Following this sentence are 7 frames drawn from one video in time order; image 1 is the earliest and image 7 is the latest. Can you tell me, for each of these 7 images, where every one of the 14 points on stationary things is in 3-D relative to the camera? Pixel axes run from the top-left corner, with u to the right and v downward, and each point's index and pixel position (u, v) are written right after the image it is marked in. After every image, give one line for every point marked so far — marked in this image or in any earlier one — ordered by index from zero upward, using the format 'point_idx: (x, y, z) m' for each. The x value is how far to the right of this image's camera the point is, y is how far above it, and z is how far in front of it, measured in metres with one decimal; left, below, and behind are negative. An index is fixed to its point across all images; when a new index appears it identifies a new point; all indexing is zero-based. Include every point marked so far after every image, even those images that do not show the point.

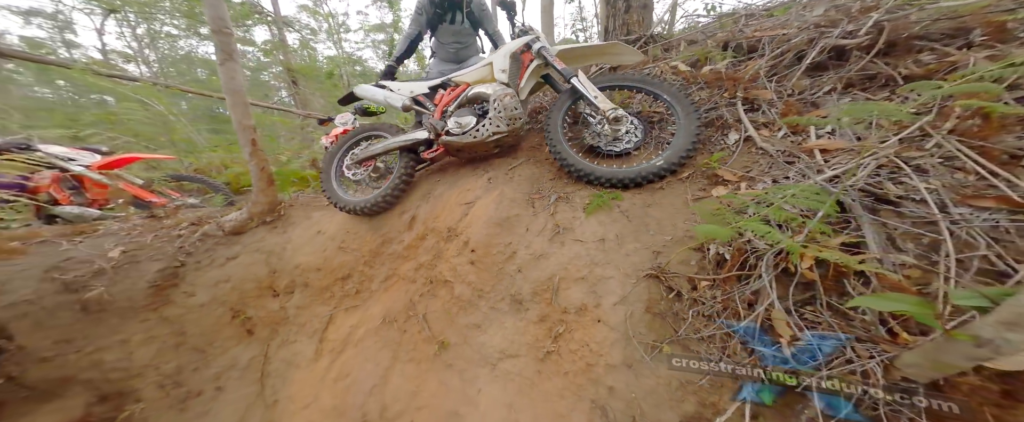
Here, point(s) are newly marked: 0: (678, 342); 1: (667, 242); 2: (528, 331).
0: (+0.9, -0.7, +1.9) m
1: (+0.9, -0.2, +2.1) m
2: (+0.1, -0.8, +2.2) m
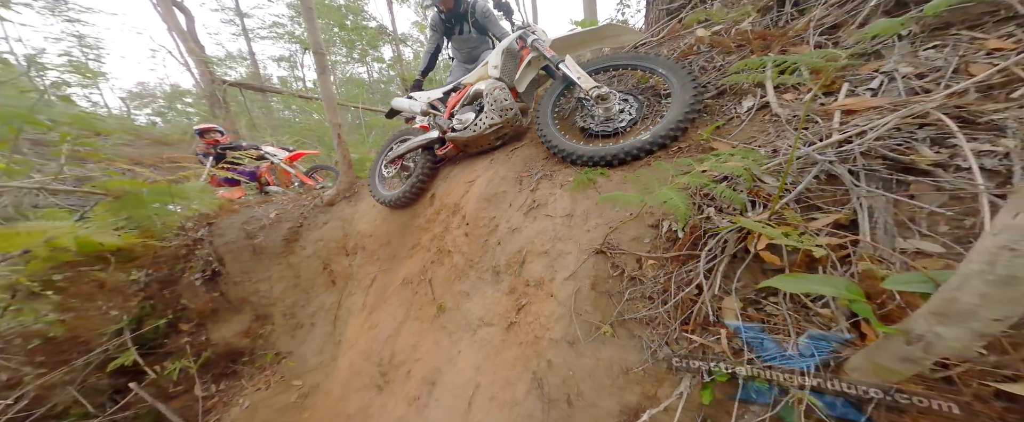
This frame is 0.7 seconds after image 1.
0: (+0.6, -0.6, +1.8) m
1: (+0.6, 0.0, +2.0) m
2: (-0.1, -0.6, +2.4) m
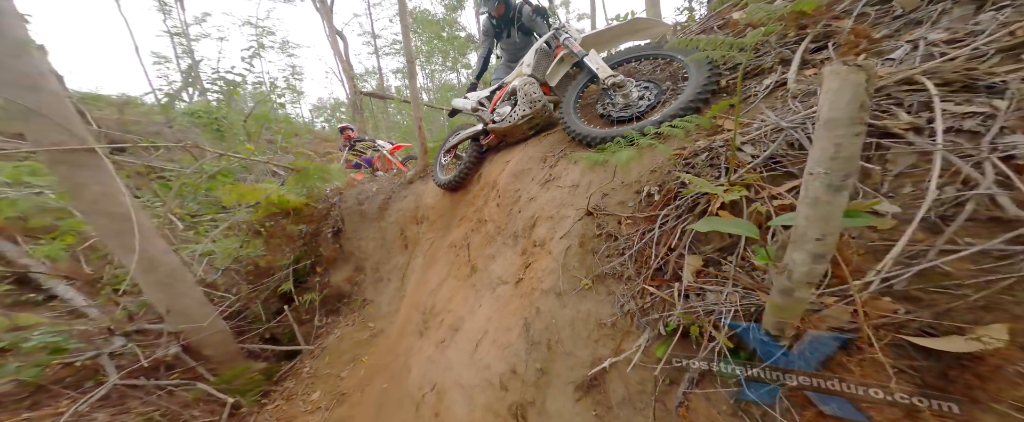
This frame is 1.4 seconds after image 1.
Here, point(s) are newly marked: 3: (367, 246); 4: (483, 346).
0: (+0.5, -0.4, +1.9) m
1: (+0.7, +0.1, +2.1) m
2: (0.0, -0.4, +2.7) m
3: (-2.2, -0.5, +5.2) m
4: (-0.2, -1.0, +2.6) m
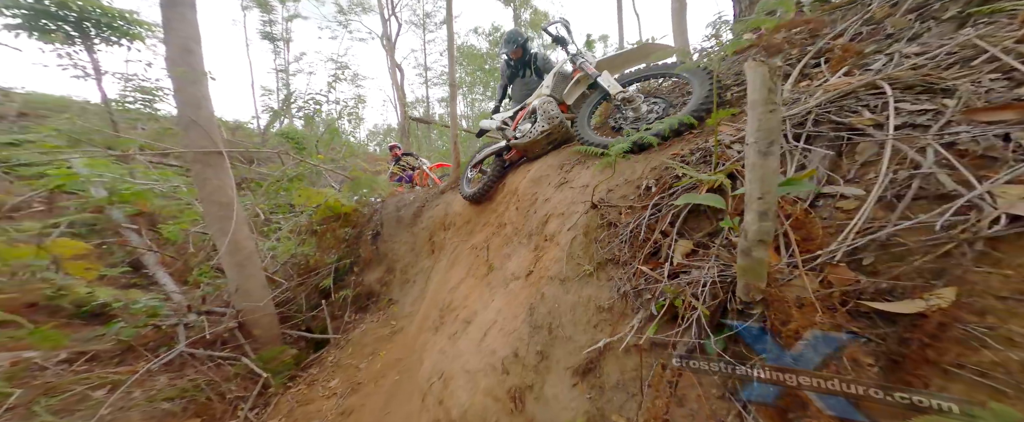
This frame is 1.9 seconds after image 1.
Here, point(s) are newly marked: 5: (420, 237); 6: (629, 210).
0: (+0.6, -0.4, +2.1) m
1: (+0.8, +0.2, +2.3) m
2: (+0.1, -0.4, +2.9) m
3: (-1.9, -0.6, +5.6) m
4: (-0.2, -1.0, +2.7) m
5: (-1.5, -0.4, +5.4) m
6: (+0.7, 0.0, +2.1) m
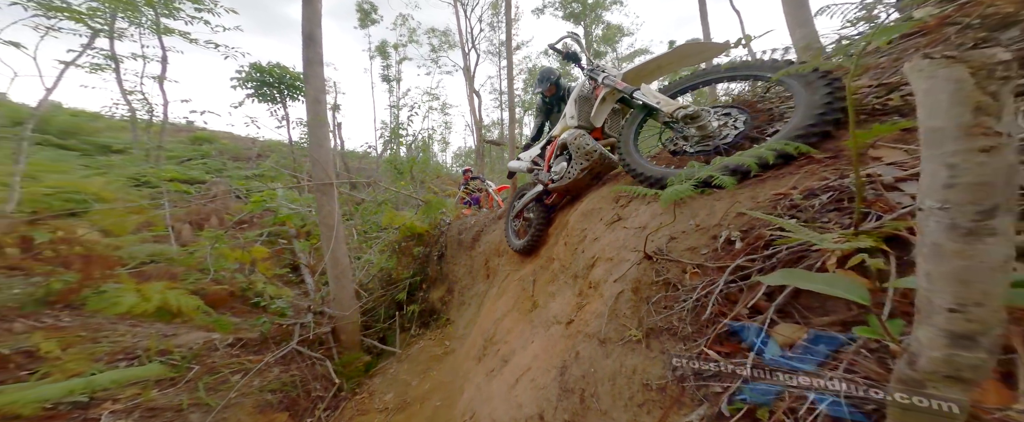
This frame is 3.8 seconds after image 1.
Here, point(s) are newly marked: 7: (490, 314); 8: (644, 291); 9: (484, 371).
0: (+0.7, -0.6, +1.6) m
1: (+0.9, -0.1, +1.8) m
2: (+0.4, -0.6, +2.4) m
3: (-0.9, -1.0, +5.5) m
4: (+0.1, -1.2, +2.3) m
5: (-0.5, -0.8, +5.3) m
6: (+0.9, -0.3, +1.6) m
7: (-0.2, -1.2, +3.9) m
8: (+0.7, -0.4, +1.7) m
9: (-0.3, -1.5, +3.2) m
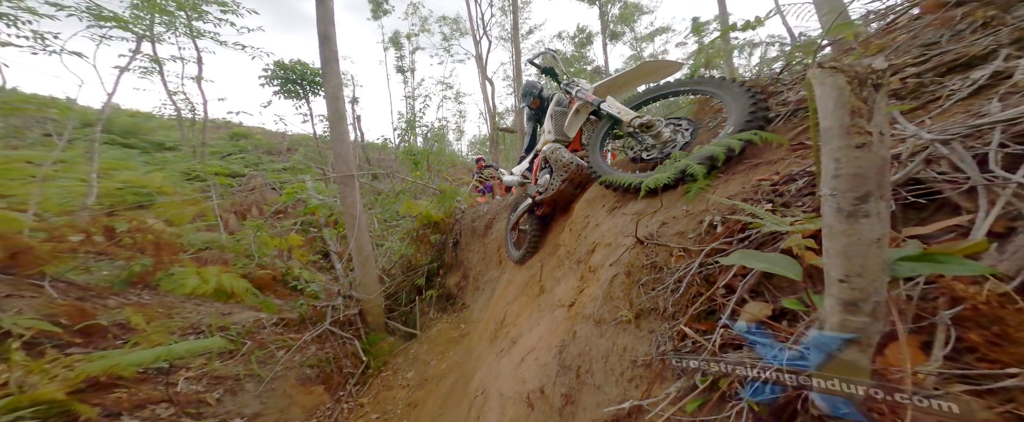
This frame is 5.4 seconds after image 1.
0: (+0.6, -0.5, +1.7) m
1: (+0.9, 0.0, +1.9) m
2: (+0.5, -0.6, +2.6) m
3: (-0.7, -0.8, +5.7) m
4: (+0.1, -1.1, +2.5) m
5: (-0.4, -0.6, +5.4) m
6: (+0.8, -0.2, +1.7) m
7: (-0.1, -1.1, +4.1) m
8: (+0.7, -0.3, +1.8) m
9: (-0.2, -1.4, +3.3) m
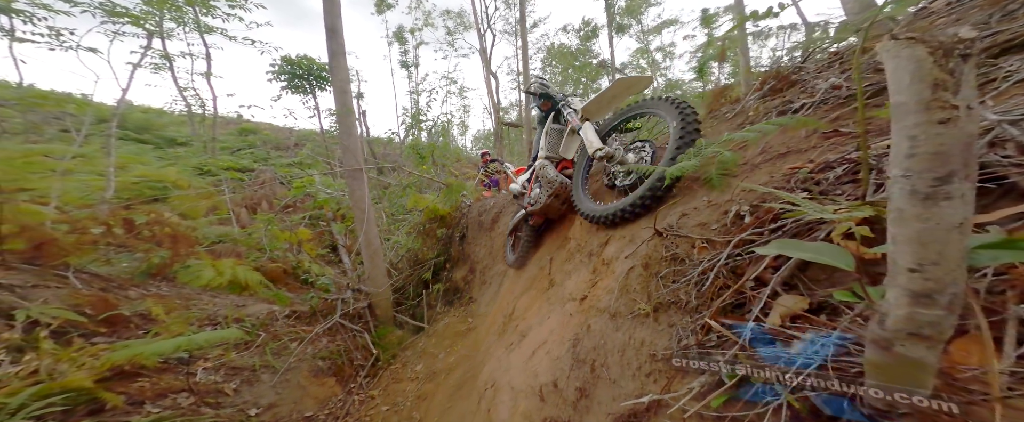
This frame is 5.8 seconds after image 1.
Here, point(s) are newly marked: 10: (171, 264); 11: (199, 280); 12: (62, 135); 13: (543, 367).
0: (+0.7, -0.5, +1.7) m
1: (+1.0, 0.0, +1.9) m
2: (+0.5, -0.5, +2.6) m
3: (-0.6, -0.7, +5.8) m
4: (+0.2, -1.1, +2.5) m
5: (-0.2, -0.5, +5.5) m
6: (+0.9, -0.2, +1.7) m
7: (0.0, -1.0, +4.1) m
8: (+0.7, -0.3, +1.8) m
9: (-0.1, -1.3, +3.4) m
10: (-2.6, -0.4, +2.6) m
11: (-2.6, -0.6, +2.8) m
12: (-2.6, +0.4, +2.0) m
13: (+0.2, -1.1, +2.3) m
